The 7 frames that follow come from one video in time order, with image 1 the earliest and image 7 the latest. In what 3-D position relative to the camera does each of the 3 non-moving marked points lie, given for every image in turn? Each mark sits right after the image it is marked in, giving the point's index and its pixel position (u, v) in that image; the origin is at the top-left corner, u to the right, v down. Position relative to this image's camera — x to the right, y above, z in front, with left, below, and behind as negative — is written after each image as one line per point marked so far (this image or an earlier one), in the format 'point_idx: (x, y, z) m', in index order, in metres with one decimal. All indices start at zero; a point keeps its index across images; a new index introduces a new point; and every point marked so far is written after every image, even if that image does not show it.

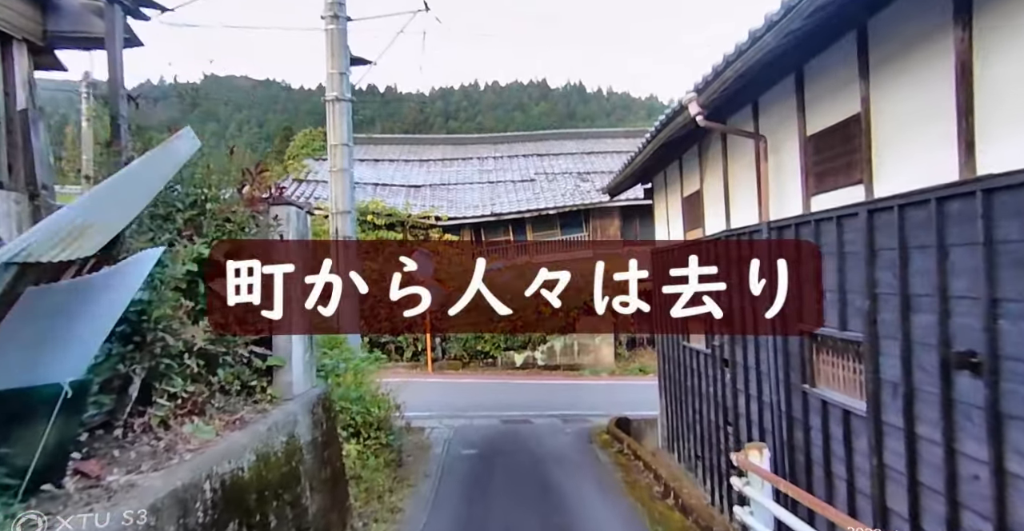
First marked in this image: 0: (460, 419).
0: (-0.7, -2.0, +8.7) m
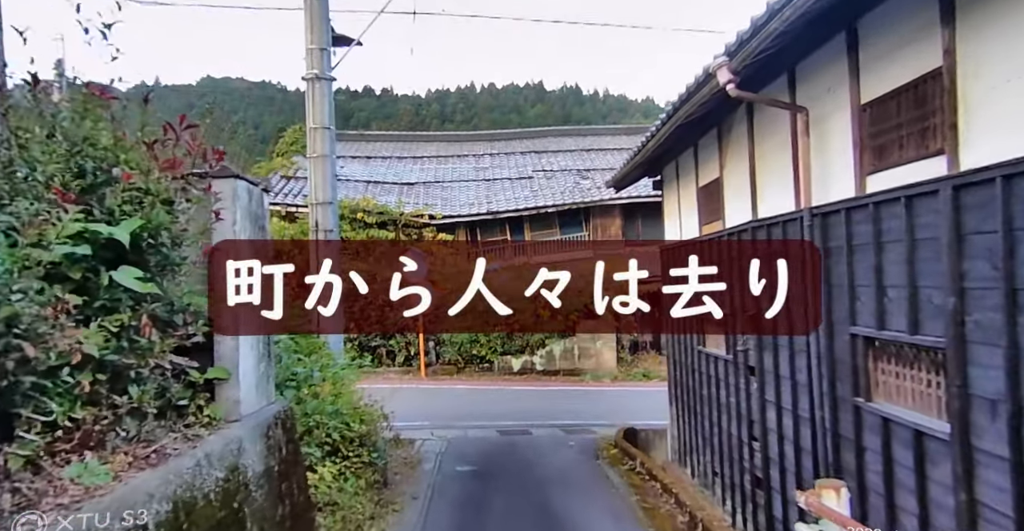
0: (-0.7, -1.9, +8.0) m
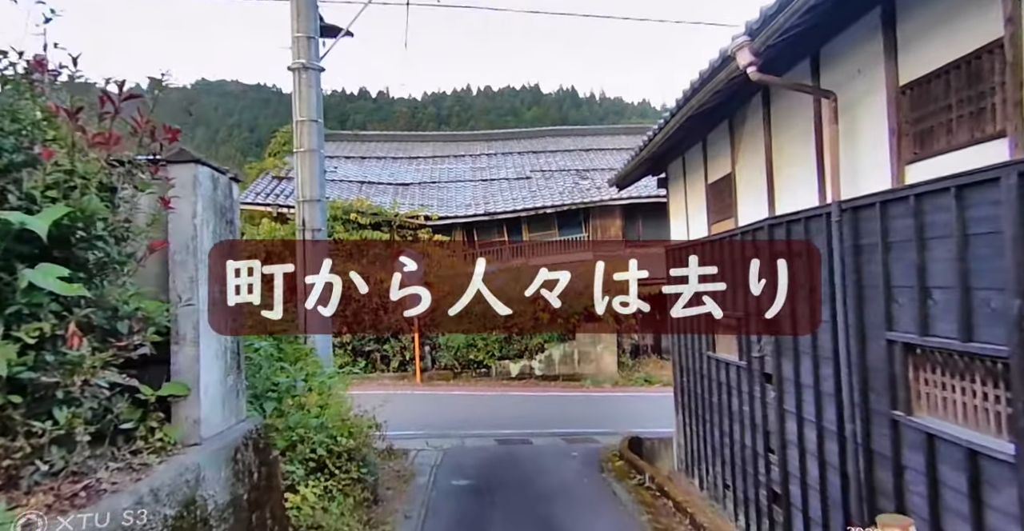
0: (-0.7, -2.0, +7.7) m
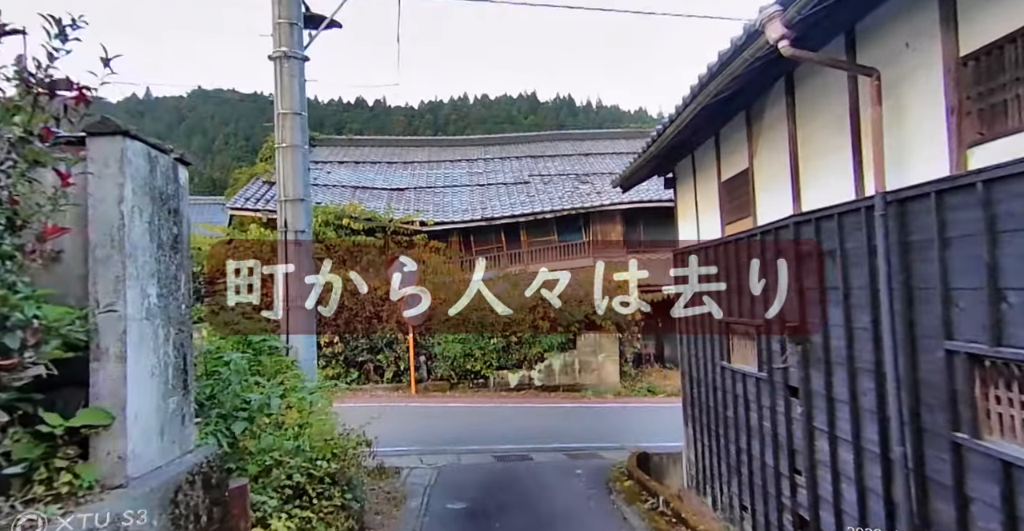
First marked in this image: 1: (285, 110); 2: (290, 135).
0: (-0.7, -2.0, +7.2) m
1: (-1.8, +1.2, +5.3) m
2: (-1.7, +1.0, +5.3) m
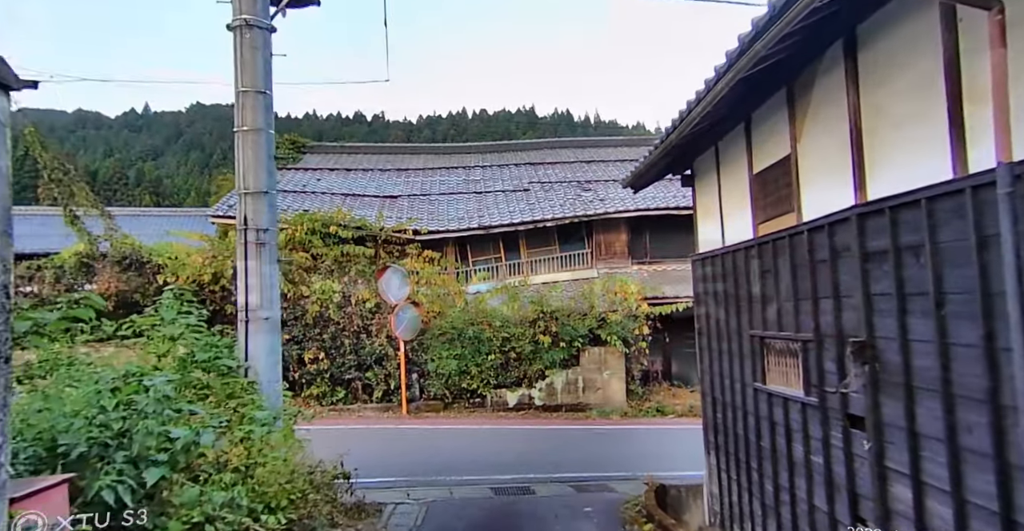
0: (-0.7, -2.1, +6.4) m
1: (-1.8, +1.2, +4.5) m
2: (-1.7, +1.0, +4.6) m
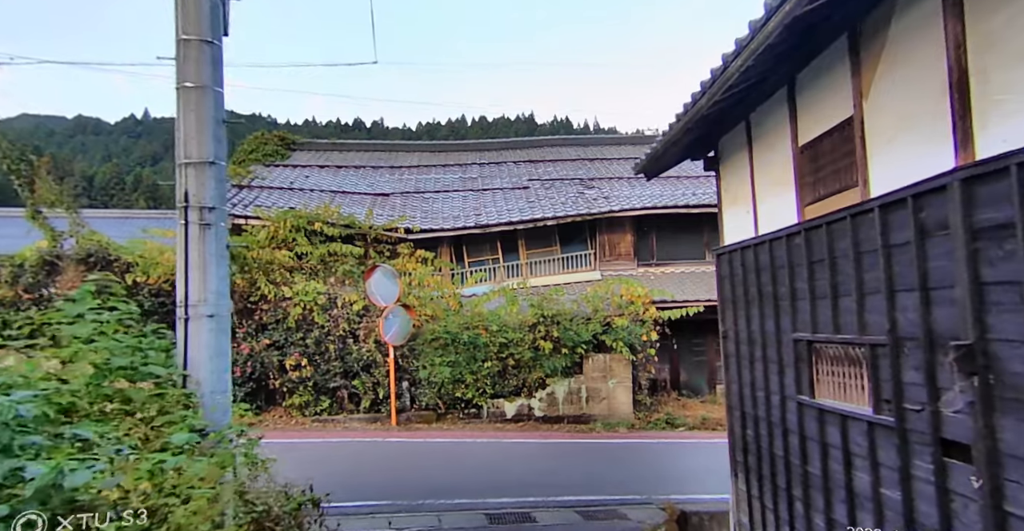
0: (-0.7, -2.0, +5.6) m
1: (-1.8, +1.3, +3.7) m
2: (-1.7, +1.1, +3.8) m
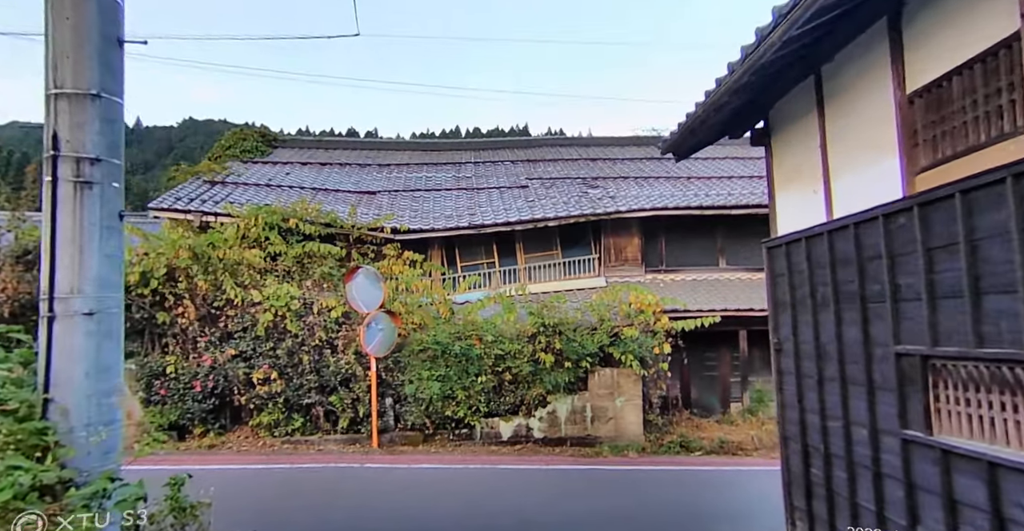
0: (-0.7, -2.0, +4.4) m
1: (-1.7, +1.3, +2.6) m
2: (-1.7, +1.2, +2.6) m
